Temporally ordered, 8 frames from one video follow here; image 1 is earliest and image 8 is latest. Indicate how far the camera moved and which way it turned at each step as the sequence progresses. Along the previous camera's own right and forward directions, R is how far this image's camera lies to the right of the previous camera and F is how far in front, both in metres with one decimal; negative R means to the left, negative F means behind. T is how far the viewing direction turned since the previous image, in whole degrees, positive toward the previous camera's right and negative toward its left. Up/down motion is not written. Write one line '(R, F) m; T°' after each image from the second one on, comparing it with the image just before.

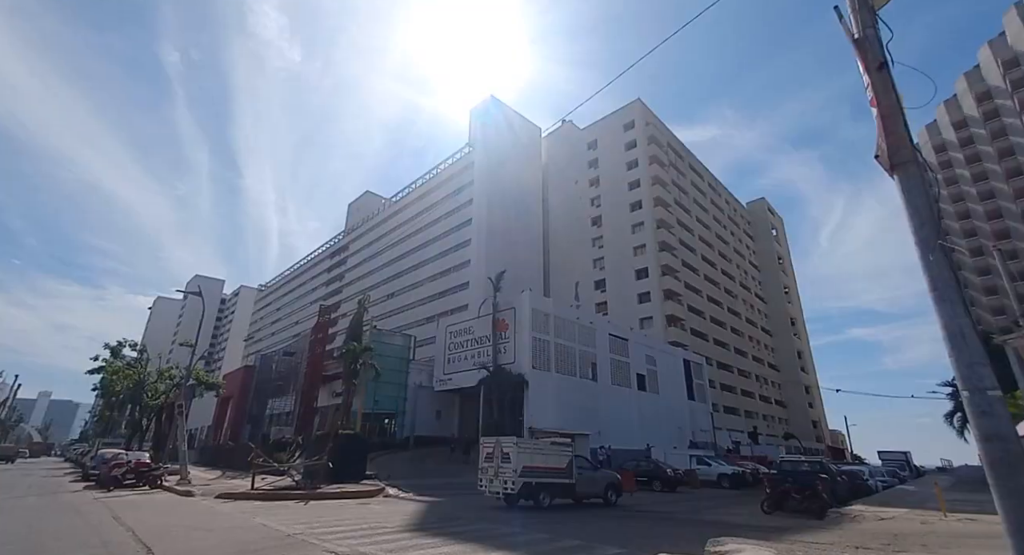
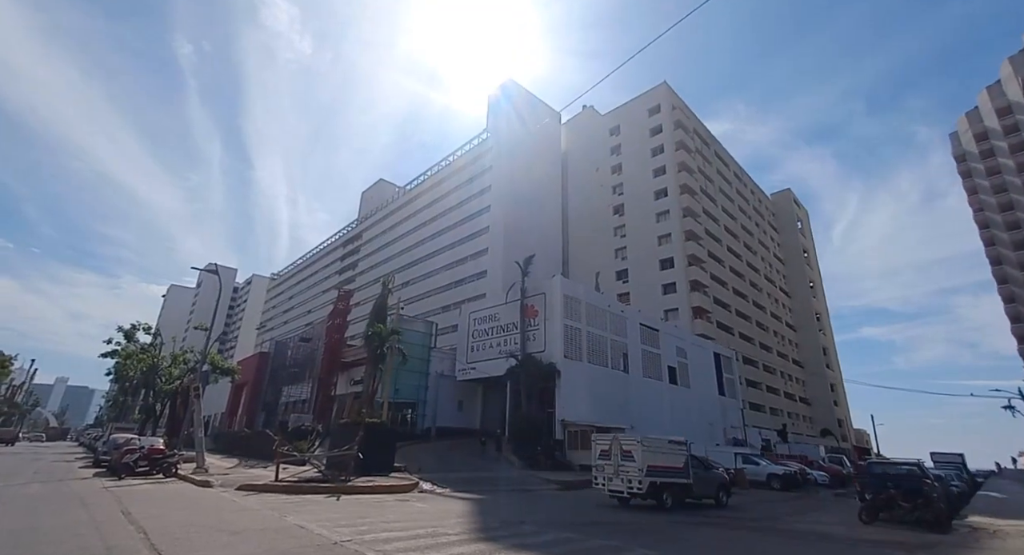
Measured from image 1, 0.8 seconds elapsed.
(-1.5, +1.9) m; -1°
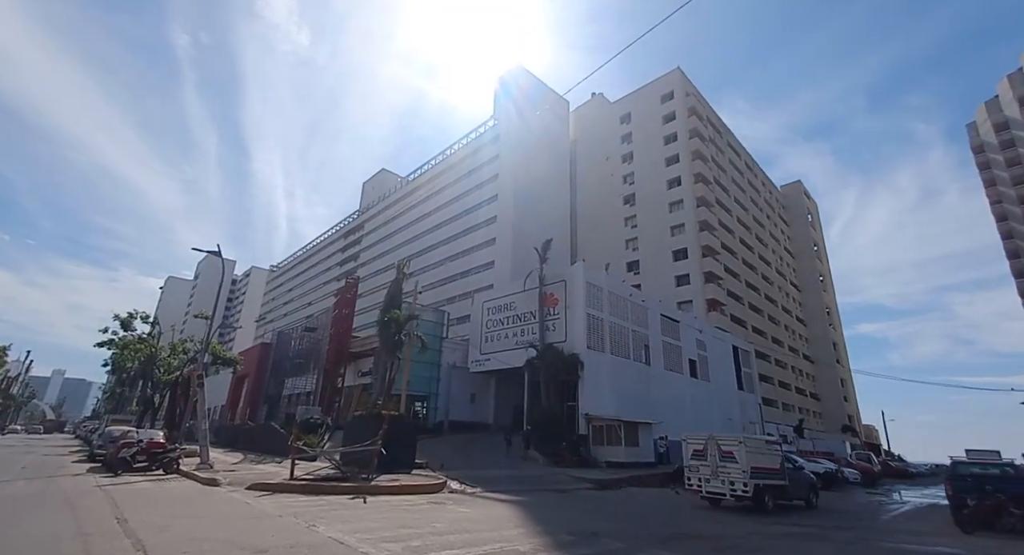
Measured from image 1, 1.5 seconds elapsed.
(-1.3, +1.7) m; 0°
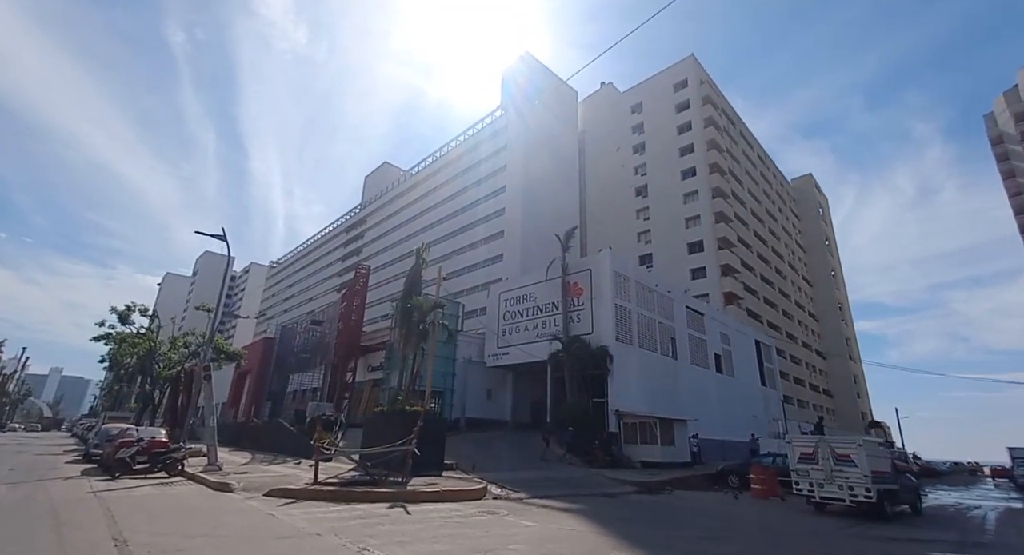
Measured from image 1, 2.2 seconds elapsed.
(-1.5, +1.8) m; 0°
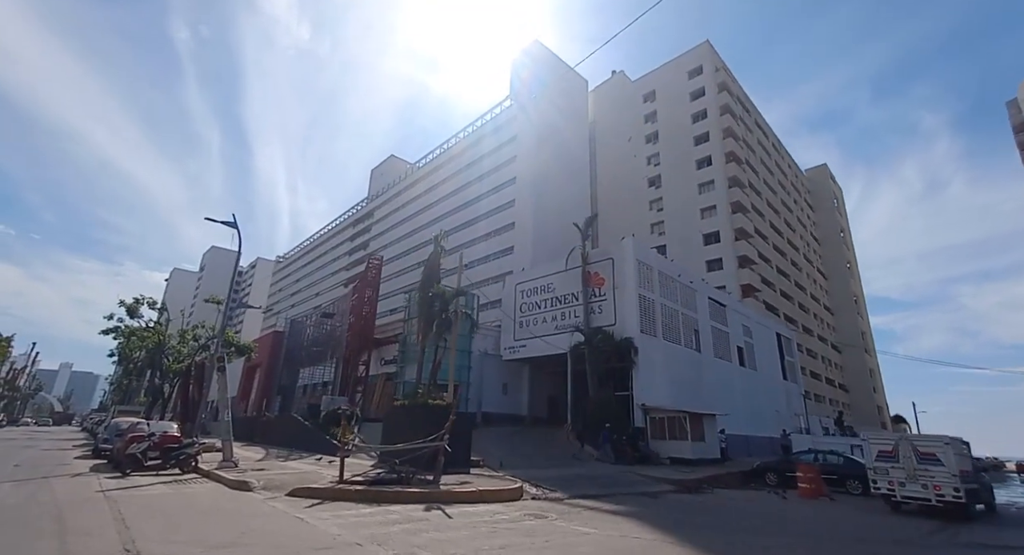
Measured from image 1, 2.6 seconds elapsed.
(-0.8, +1.0) m; -1°
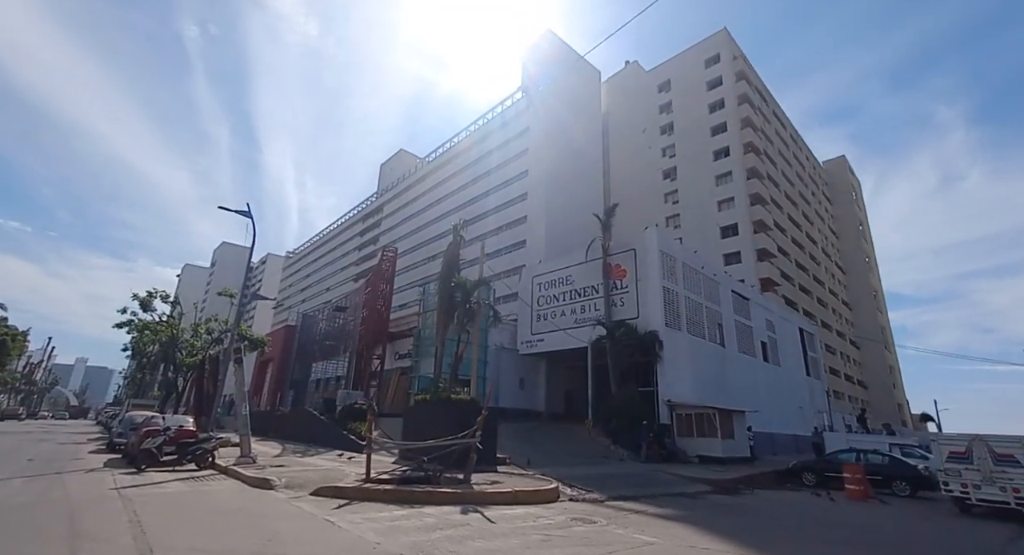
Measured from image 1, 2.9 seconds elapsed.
(-0.6, +0.8) m; -1°
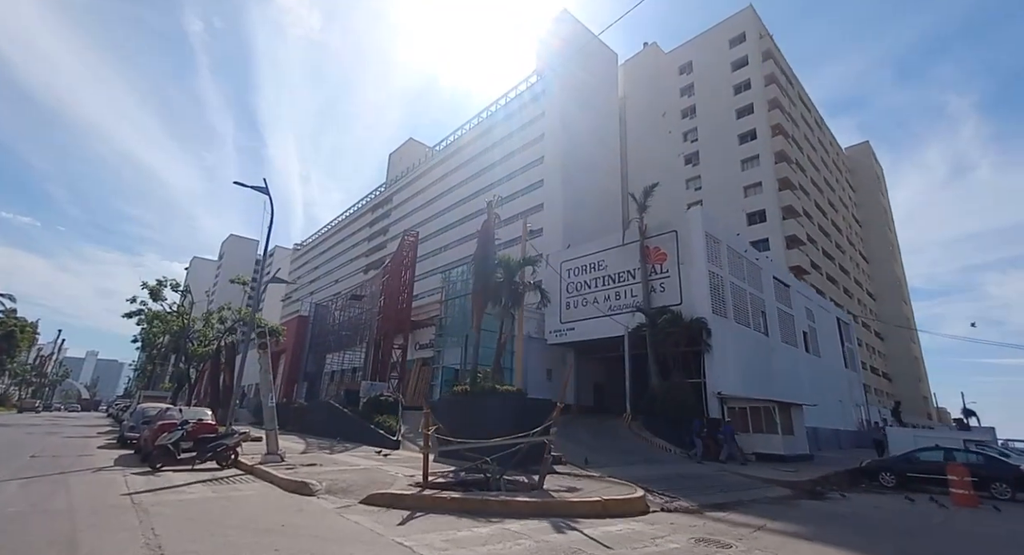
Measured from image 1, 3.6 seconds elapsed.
(-1.5, +1.7) m; -1°
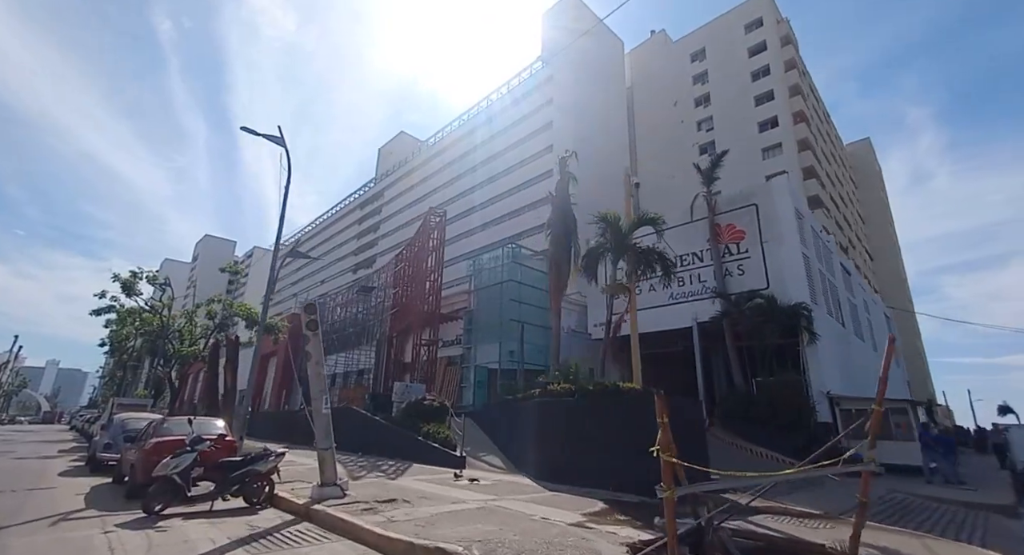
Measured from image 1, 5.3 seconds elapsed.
(-3.5, +3.9) m; +3°
